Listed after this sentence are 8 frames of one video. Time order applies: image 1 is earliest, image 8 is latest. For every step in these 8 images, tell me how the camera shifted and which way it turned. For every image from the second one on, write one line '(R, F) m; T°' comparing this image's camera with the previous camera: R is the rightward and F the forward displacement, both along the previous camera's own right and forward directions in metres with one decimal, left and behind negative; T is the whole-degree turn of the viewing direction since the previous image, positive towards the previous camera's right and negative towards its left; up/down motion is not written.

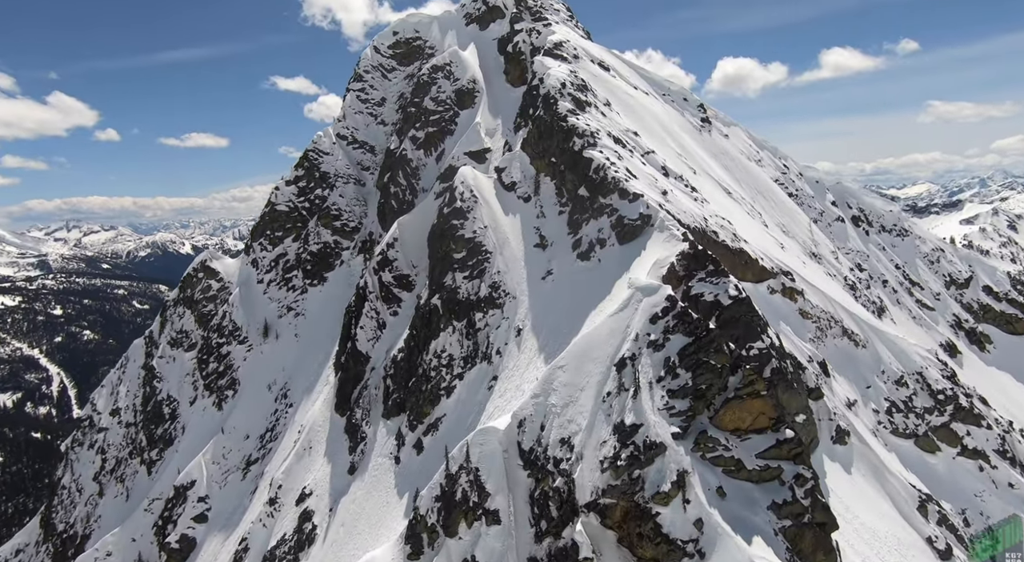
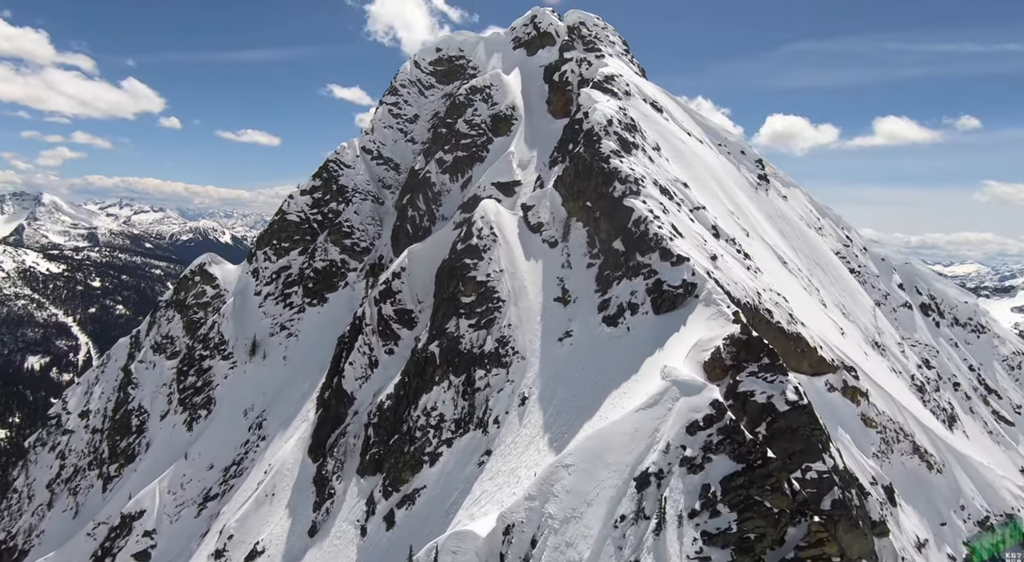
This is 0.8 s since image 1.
(+1.0, +13.2) m; -2°
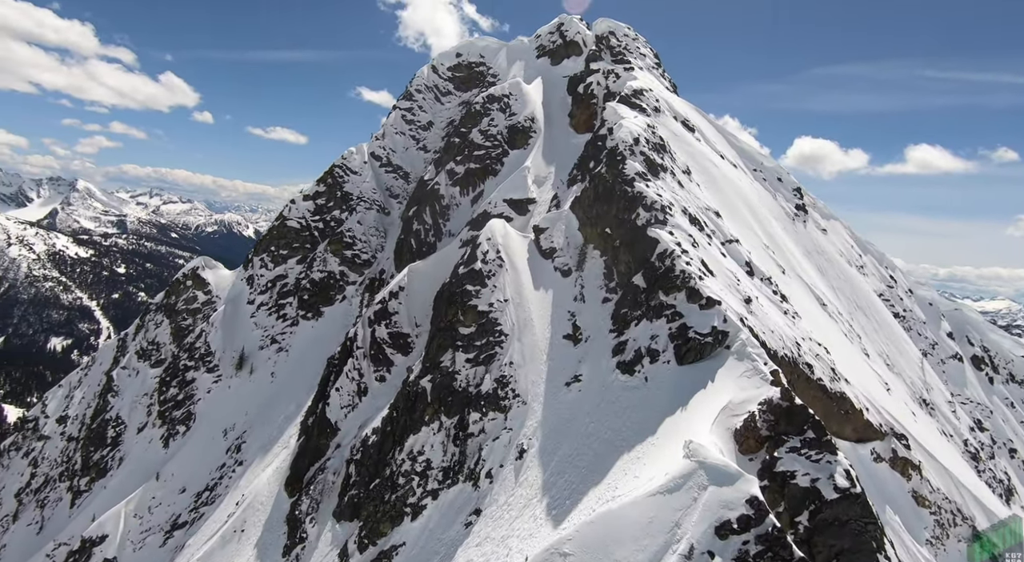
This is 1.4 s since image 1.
(+1.1, +9.2) m; -1°
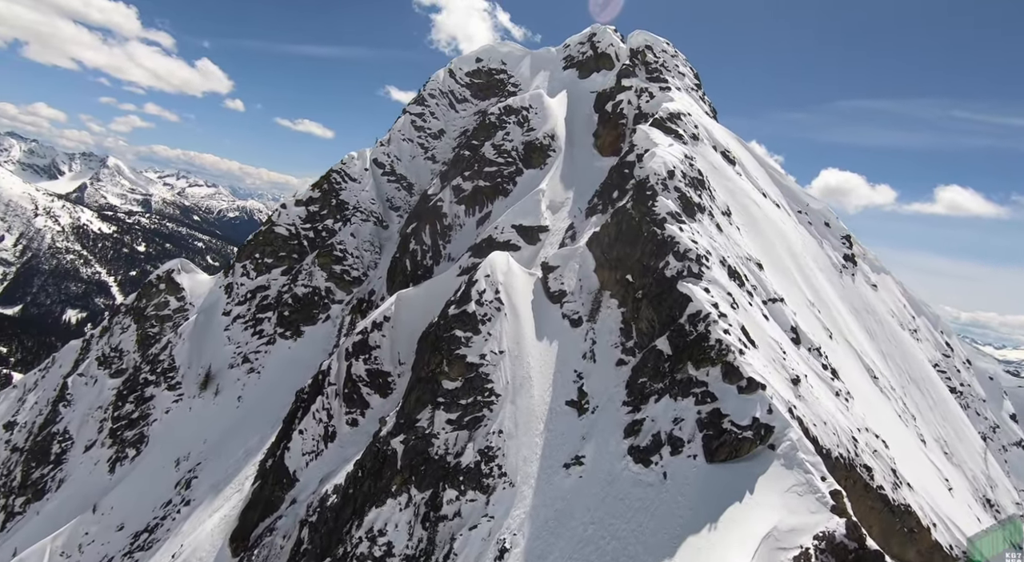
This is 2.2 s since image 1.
(+1.0, +12.7) m; -1°
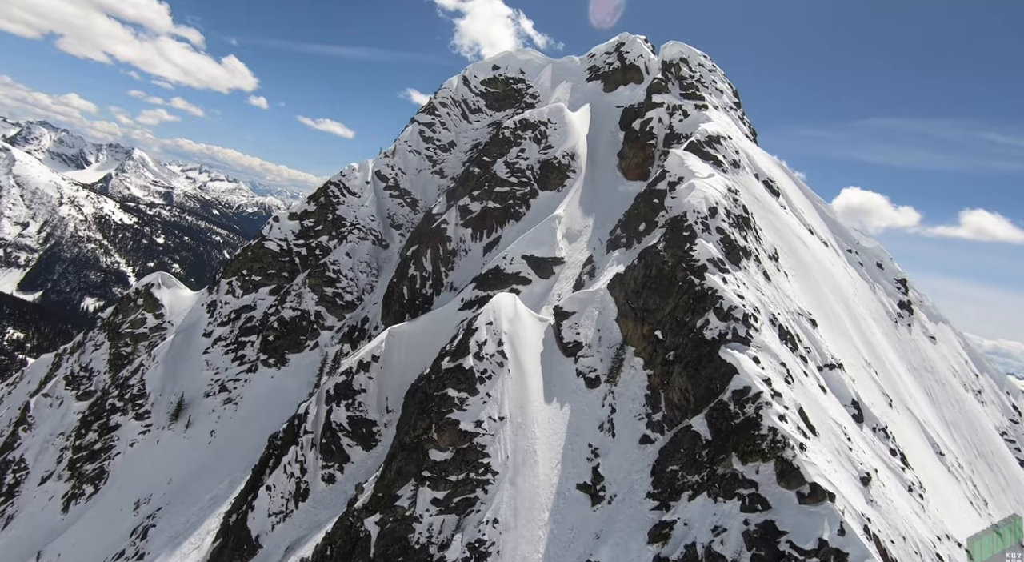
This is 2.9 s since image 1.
(+0.4, +10.8) m; -1°
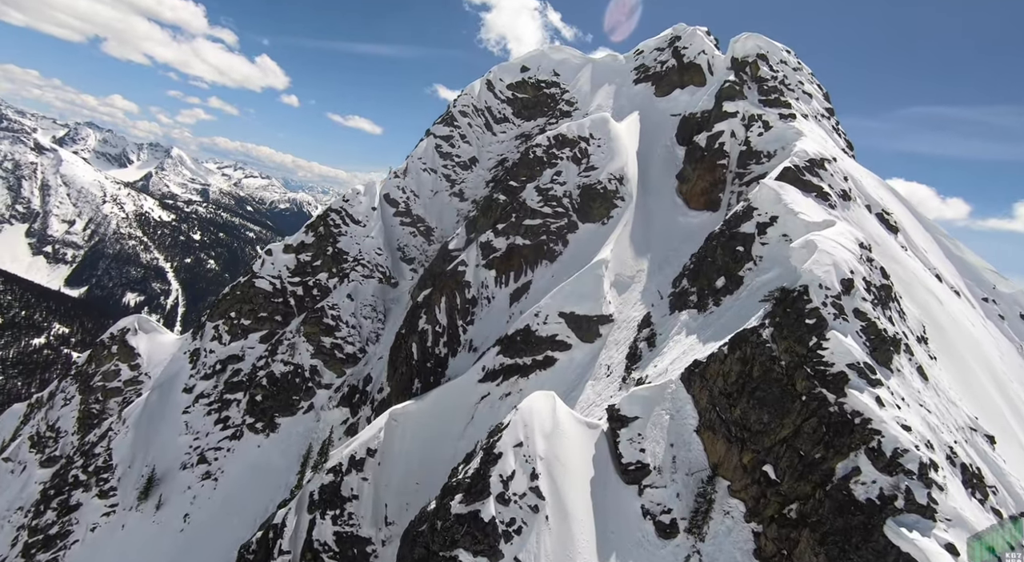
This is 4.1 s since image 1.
(-0.5, +17.7) m; -3°
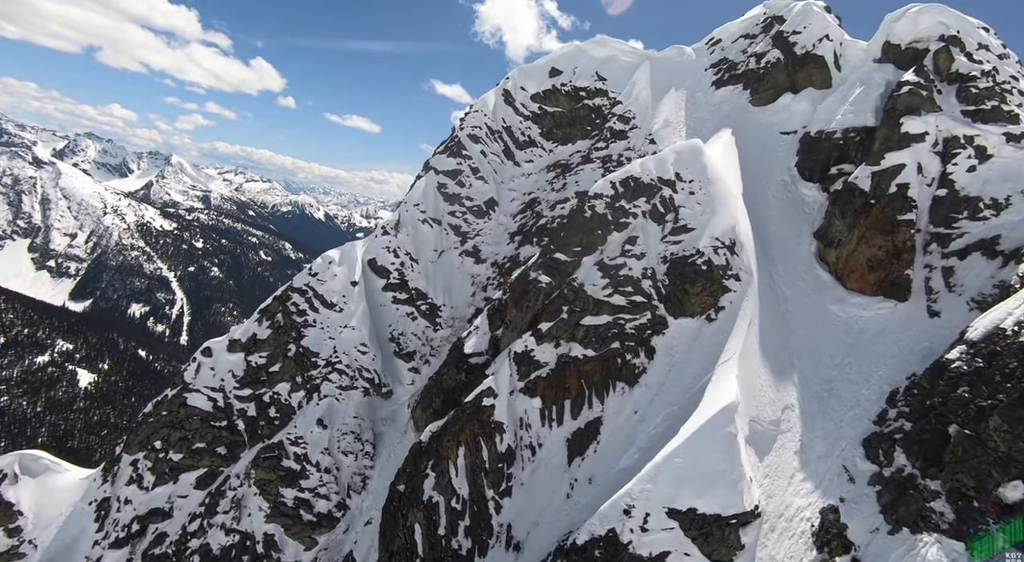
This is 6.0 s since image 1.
(-3.3, +27.8) m; 0°
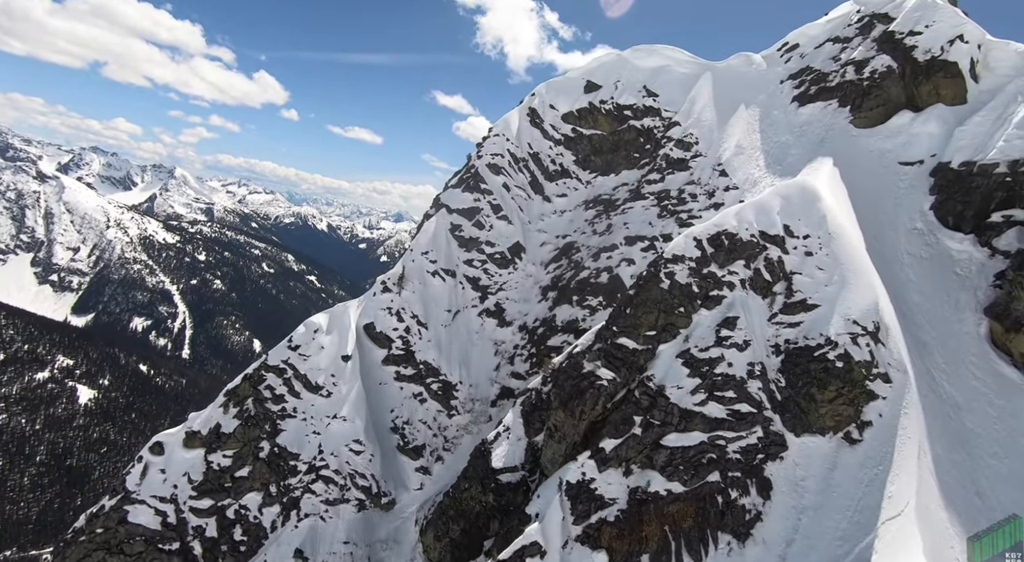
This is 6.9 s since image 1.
(-2.5, +14.3) m; 0°
